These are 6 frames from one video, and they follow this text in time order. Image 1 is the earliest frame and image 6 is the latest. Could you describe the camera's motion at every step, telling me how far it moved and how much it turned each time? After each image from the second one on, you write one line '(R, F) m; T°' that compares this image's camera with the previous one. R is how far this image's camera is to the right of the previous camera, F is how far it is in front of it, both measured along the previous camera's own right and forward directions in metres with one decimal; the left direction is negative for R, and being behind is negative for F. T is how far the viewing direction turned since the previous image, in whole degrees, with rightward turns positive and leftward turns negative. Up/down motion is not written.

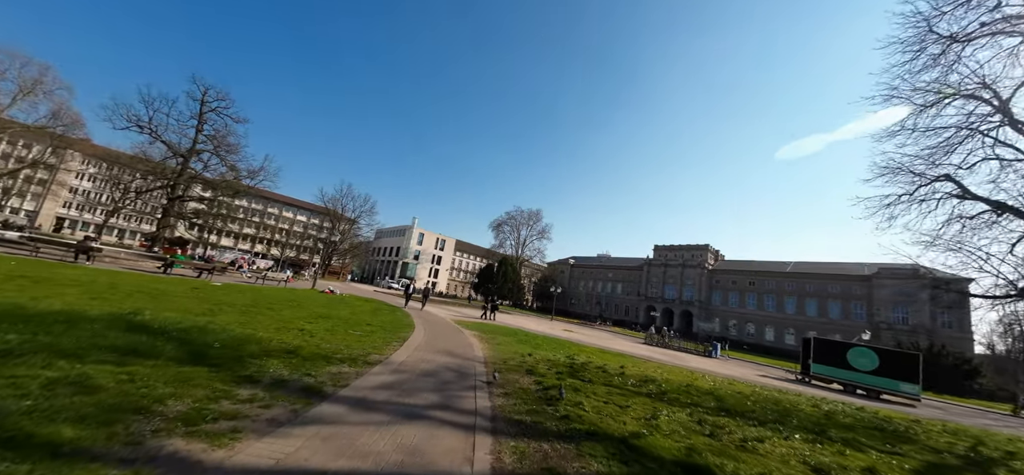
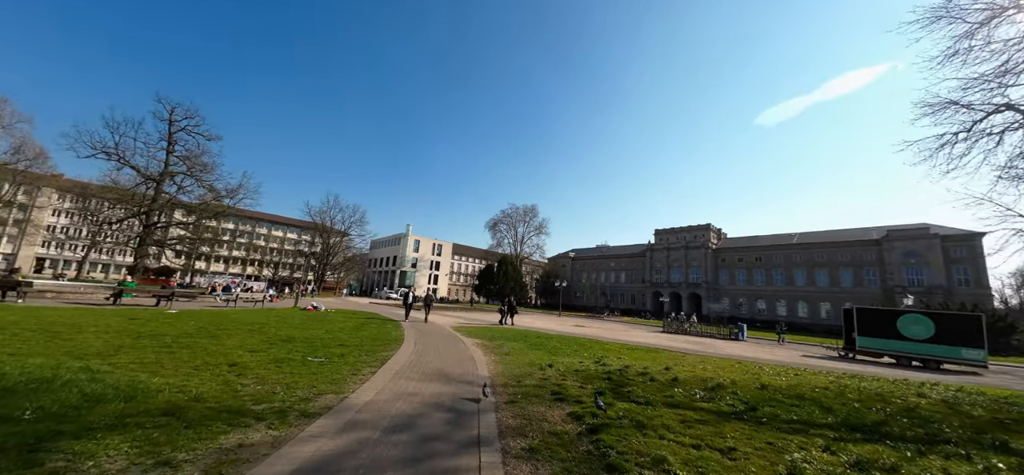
(-0.1, +2.9) m; 0°
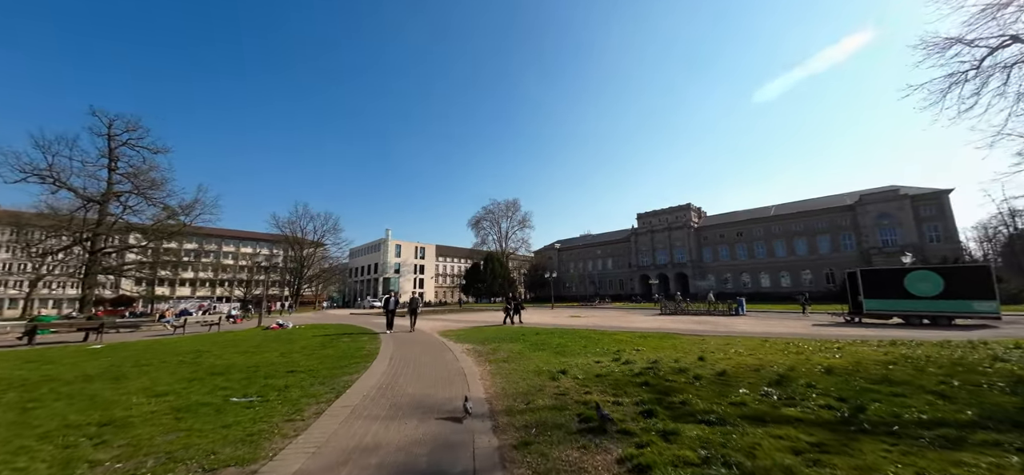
(-0.1, +2.1) m; +3°
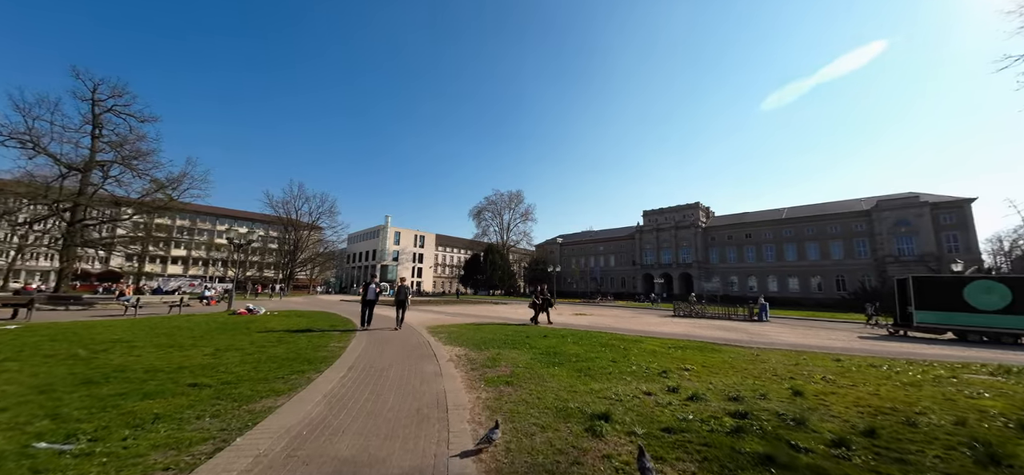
(-0.2, +2.7) m; 0°
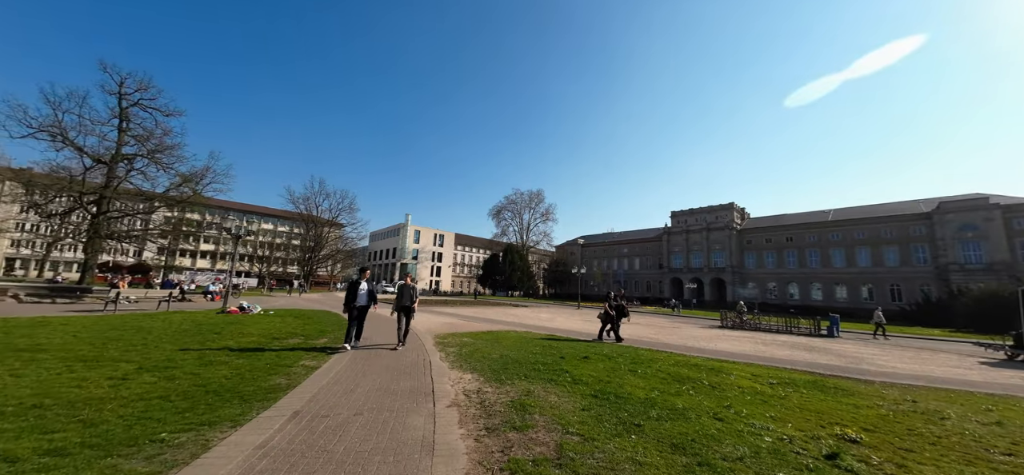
(-0.3, +2.8) m; -3°
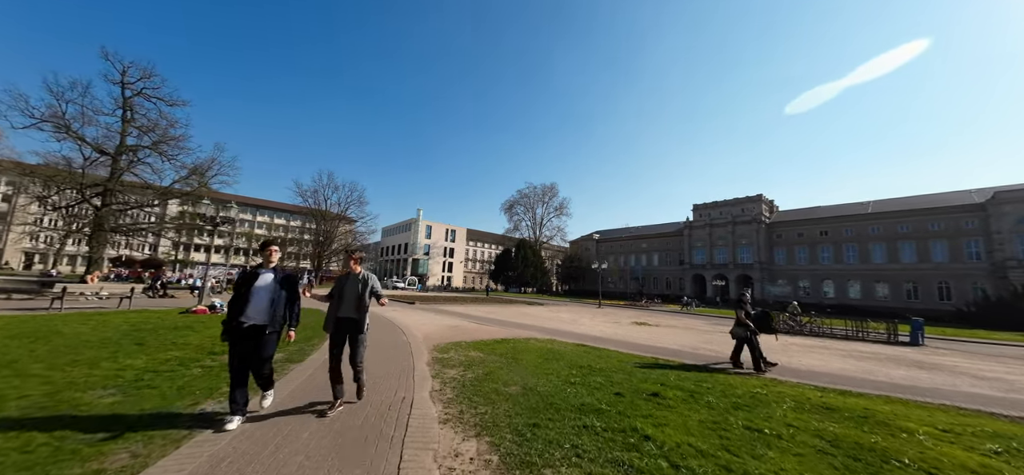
(-0.2, +3.0) m; -2°
